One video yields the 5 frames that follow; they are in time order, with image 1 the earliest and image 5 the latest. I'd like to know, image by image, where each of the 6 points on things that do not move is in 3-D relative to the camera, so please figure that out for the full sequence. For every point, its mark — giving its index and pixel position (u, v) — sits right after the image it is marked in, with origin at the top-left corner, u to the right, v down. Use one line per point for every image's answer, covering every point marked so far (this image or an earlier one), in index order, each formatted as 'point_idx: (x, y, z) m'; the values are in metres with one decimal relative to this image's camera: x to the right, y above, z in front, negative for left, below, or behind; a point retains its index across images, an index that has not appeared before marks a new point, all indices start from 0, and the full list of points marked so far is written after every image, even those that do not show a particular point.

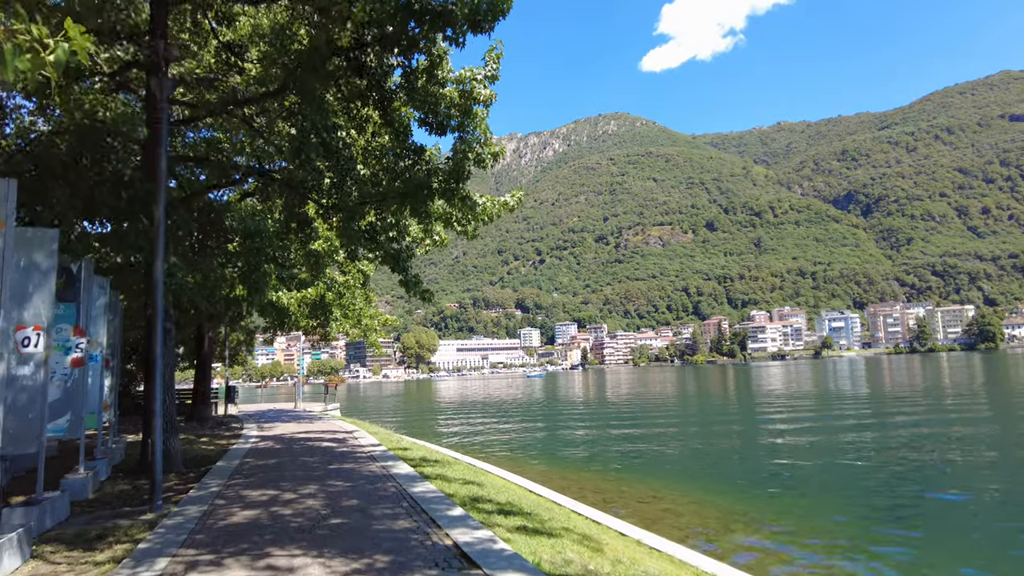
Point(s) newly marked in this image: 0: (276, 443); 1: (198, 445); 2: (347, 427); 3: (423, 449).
0: (-5.0, -3.3, +12.9) m
1: (-6.6, -3.3, +12.7) m
2: (-4.2, -3.6, +15.7) m
3: (-1.7, -3.5, +13.2) m
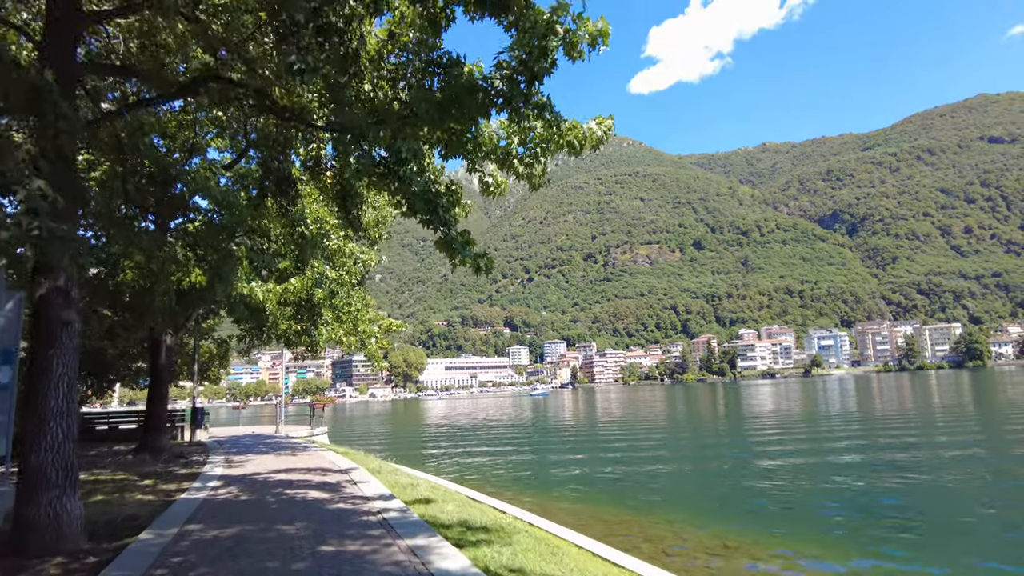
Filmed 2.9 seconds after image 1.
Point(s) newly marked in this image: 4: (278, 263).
0: (-4.1, -3.1, +9.1) m
1: (-5.6, -3.1, +8.9) m
2: (-3.4, -3.5, +11.9) m
3: (-0.8, -3.3, +9.5) m
4: (-5.1, +0.5, +13.4) m
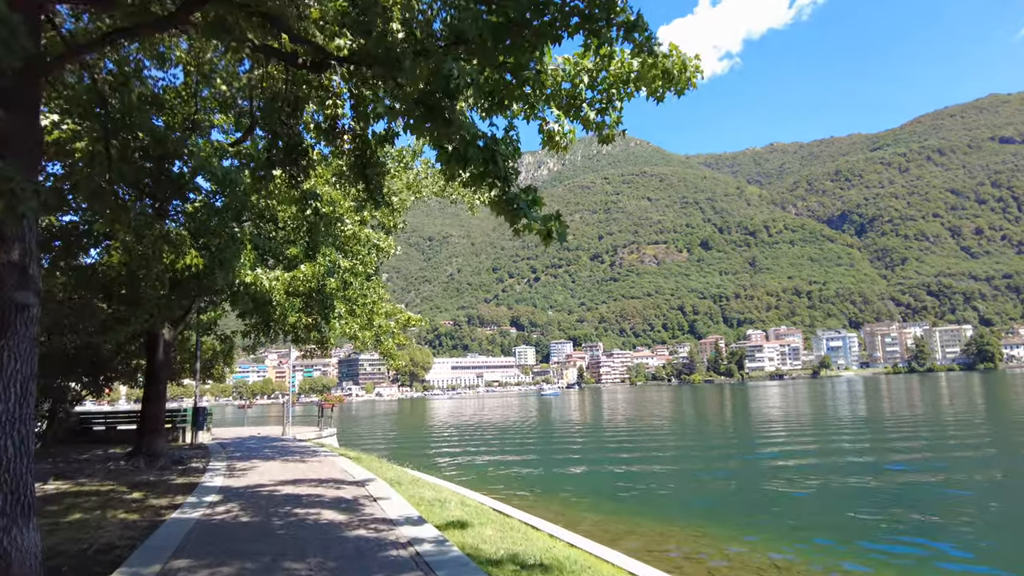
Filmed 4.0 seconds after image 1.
0: (-3.5, -2.9, +7.8) m
1: (-5.0, -2.8, +7.6) m
2: (-2.7, -3.3, +10.6) m
3: (-0.2, -3.1, +8.2) m
4: (-4.4, +0.8, +12.1) m
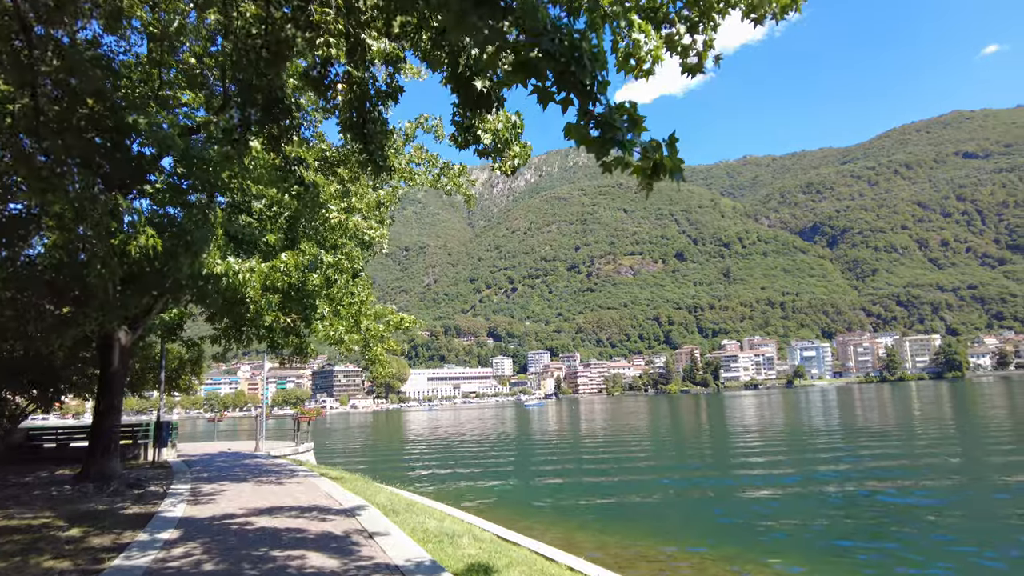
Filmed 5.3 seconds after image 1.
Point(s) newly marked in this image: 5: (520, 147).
0: (-3.2, -2.7, +6.2) m
1: (-4.7, -2.7, +6.0) m
2: (-2.5, -3.2, +9.0) m
3: (+0.1, -3.0, +6.7) m
4: (-4.3, +0.8, +10.5) m
5: (+0.1, +1.7, +7.2) m
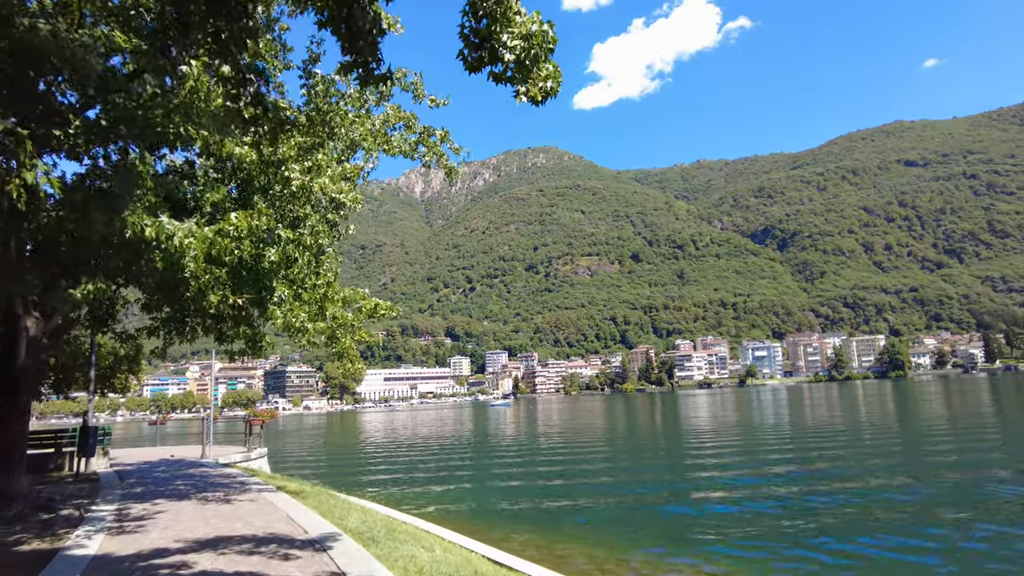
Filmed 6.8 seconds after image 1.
0: (-2.9, -2.4, +4.3) m
1: (-4.4, -2.4, +4.0) m
2: (-2.4, -2.9, +7.2) m
3: (+0.4, -2.7, +5.0) m
4: (-4.2, +1.2, +8.6) m
5: (+0.4, +2.0, +5.5) m
